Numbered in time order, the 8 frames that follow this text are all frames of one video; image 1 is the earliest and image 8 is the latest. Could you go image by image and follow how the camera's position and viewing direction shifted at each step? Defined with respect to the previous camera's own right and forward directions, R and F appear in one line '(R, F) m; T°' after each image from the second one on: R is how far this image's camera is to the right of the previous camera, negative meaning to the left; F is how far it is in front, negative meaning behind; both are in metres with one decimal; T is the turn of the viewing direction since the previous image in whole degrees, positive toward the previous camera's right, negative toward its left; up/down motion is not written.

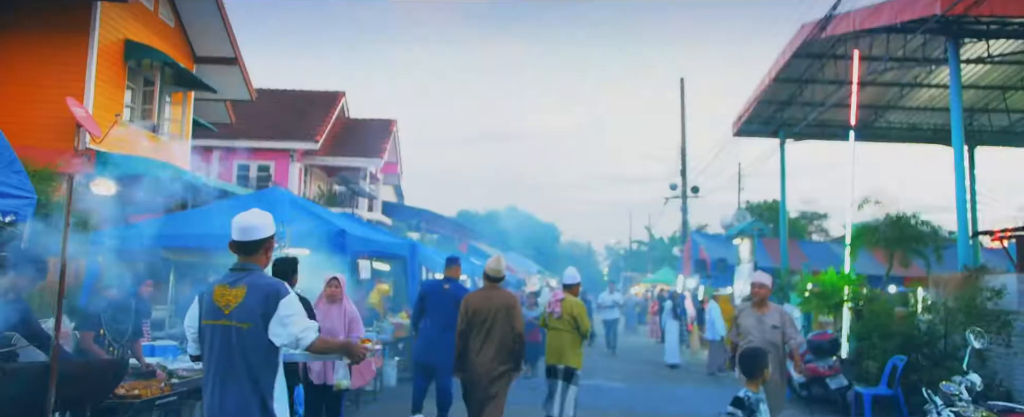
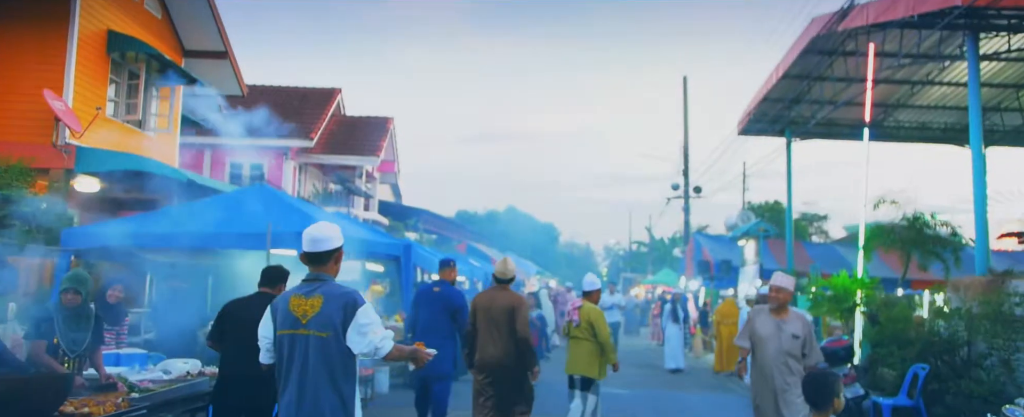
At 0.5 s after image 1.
(0.0, +0.6) m; 0°
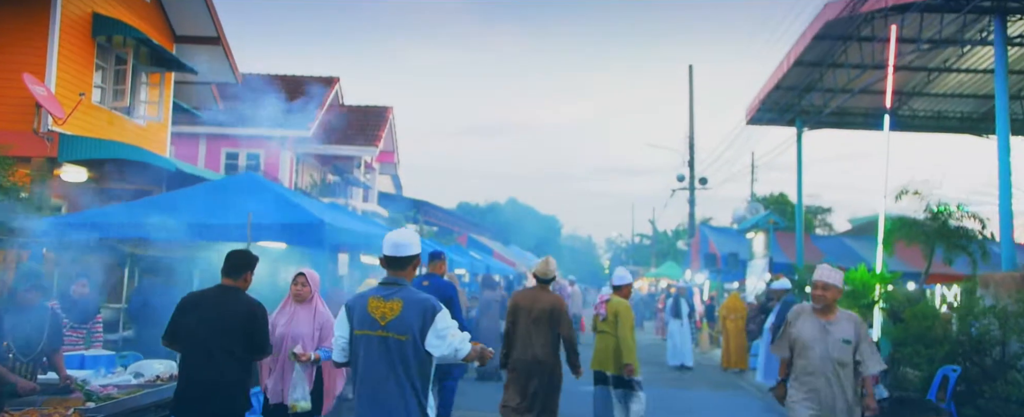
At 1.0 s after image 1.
(0.0, +0.6) m; 0°
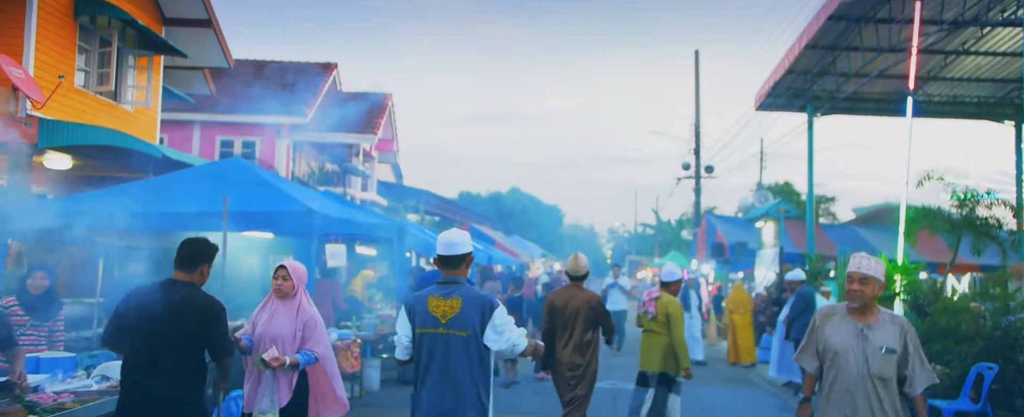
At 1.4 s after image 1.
(0.0, +0.6) m; 0°
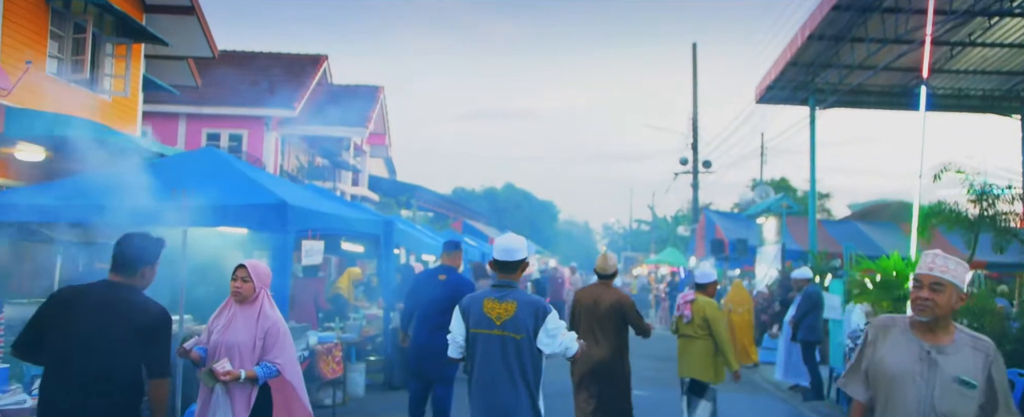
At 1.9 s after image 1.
(0.0, +0.6) m; 0°
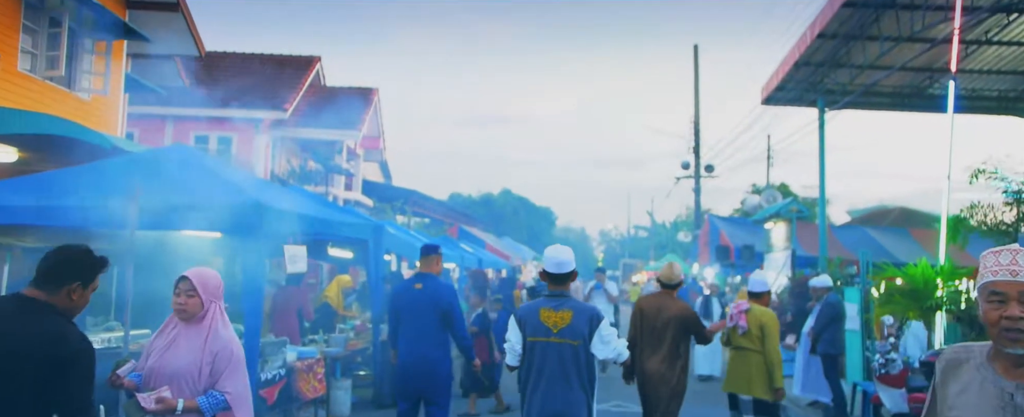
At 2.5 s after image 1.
(0.0, +0.8) m; 0°
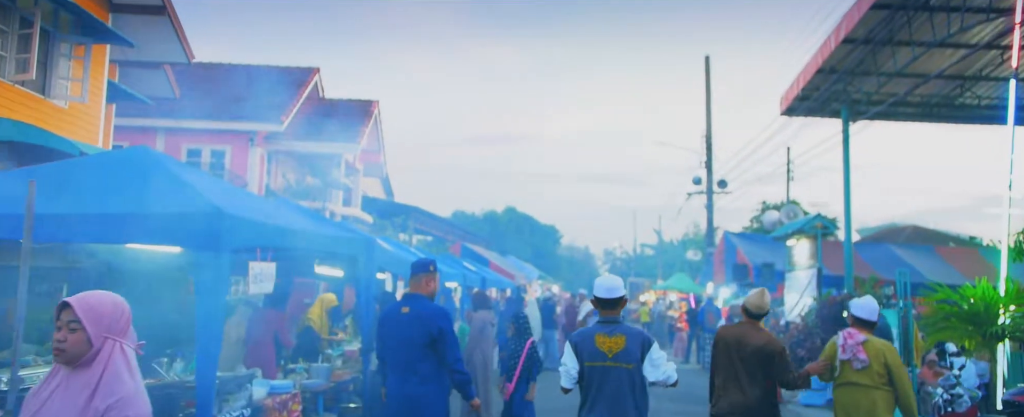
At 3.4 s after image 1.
(0.0, +1.1) m; 0°
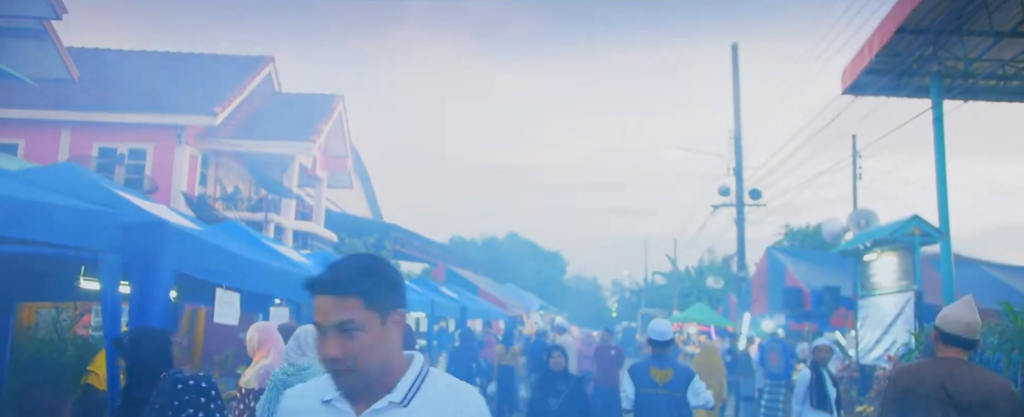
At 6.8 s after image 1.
(+0.4, +4.7) m; 0°
